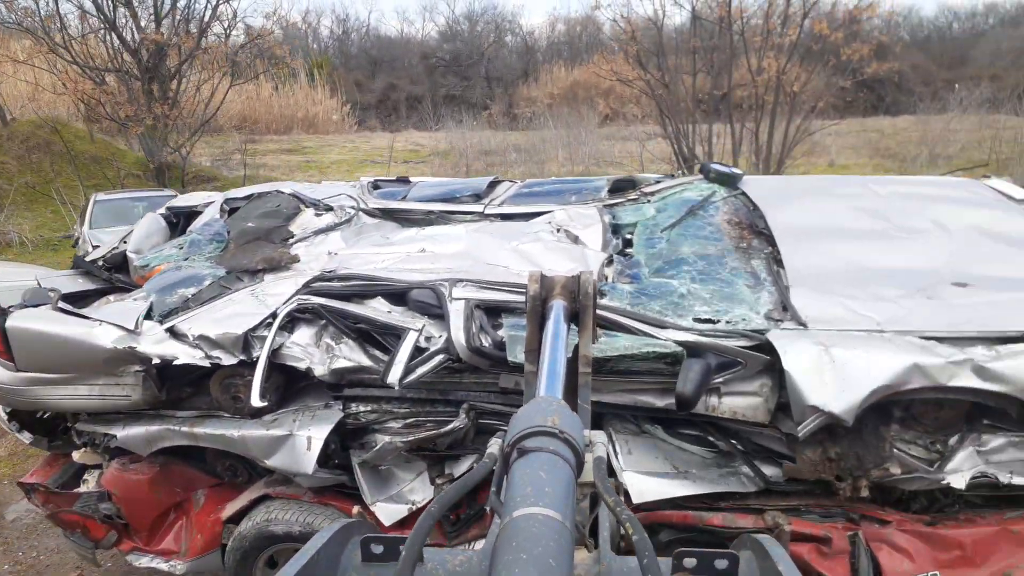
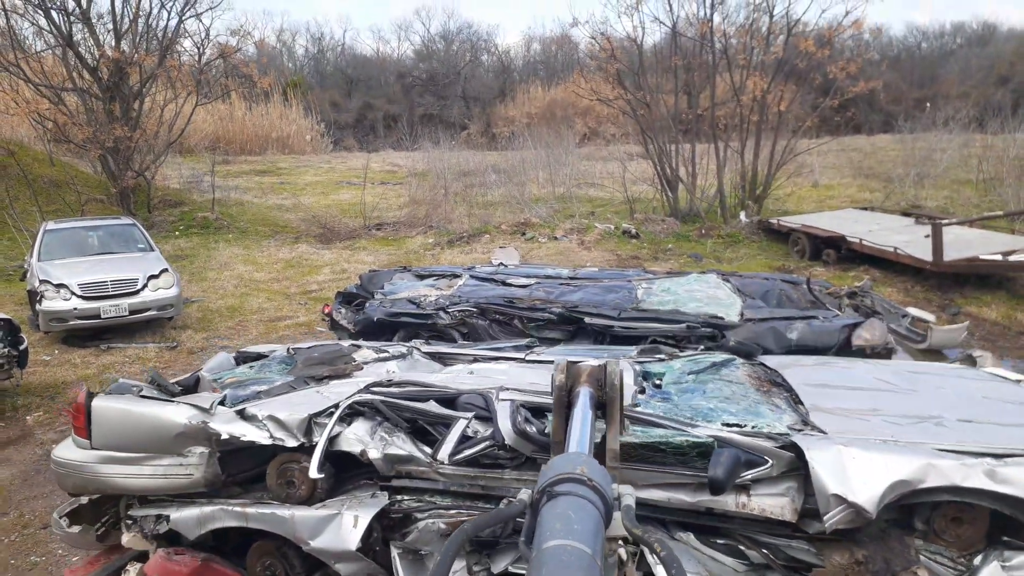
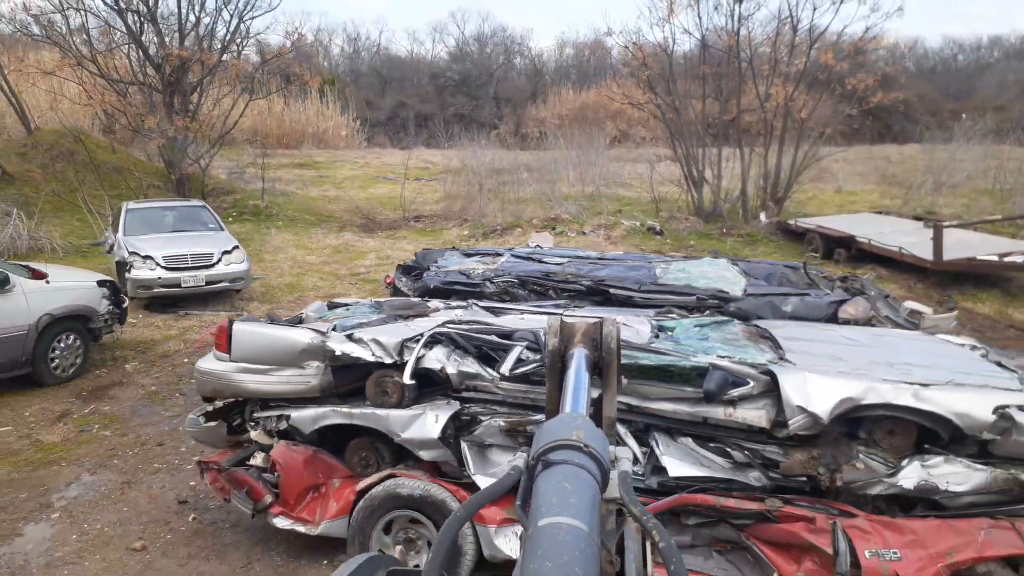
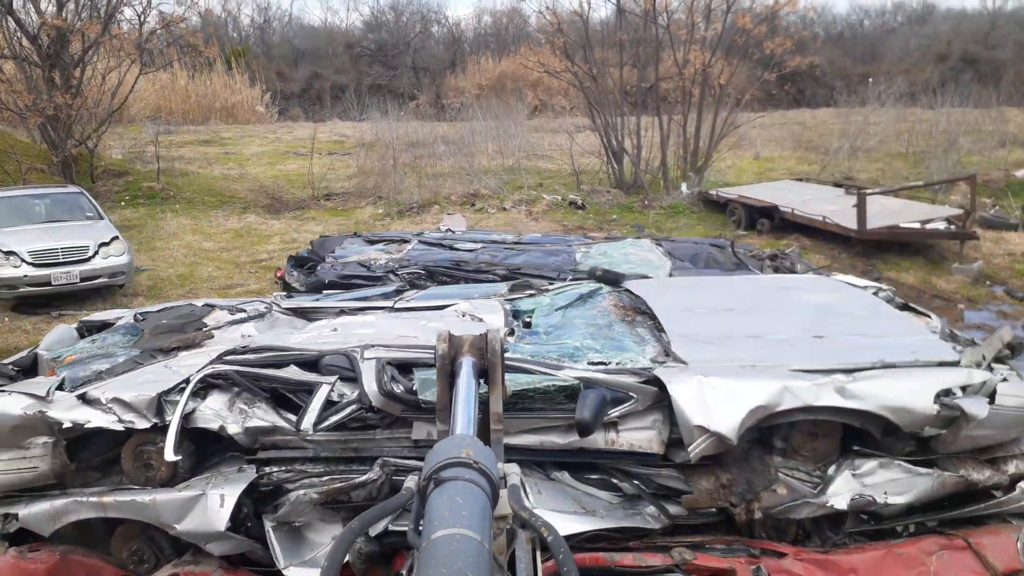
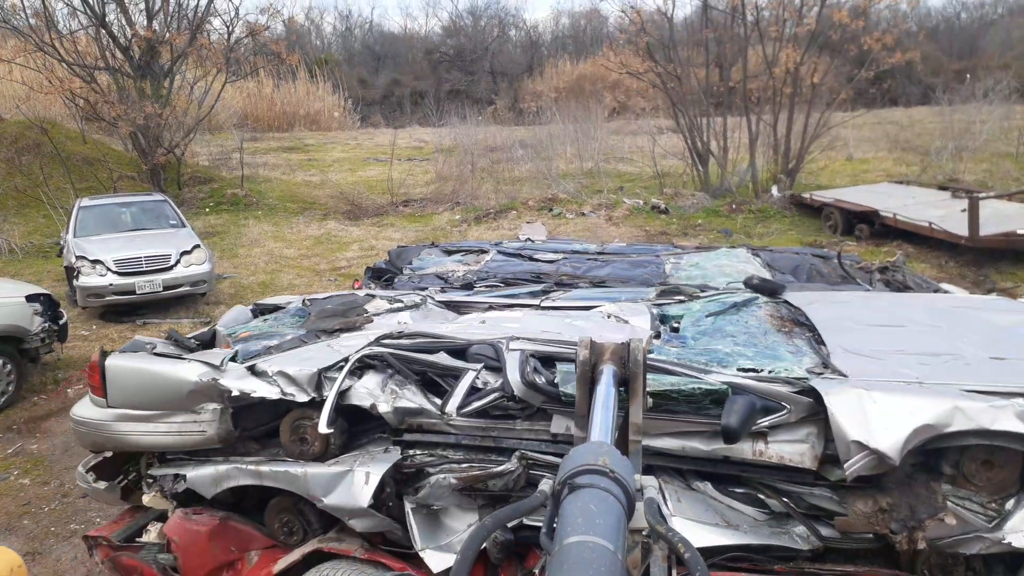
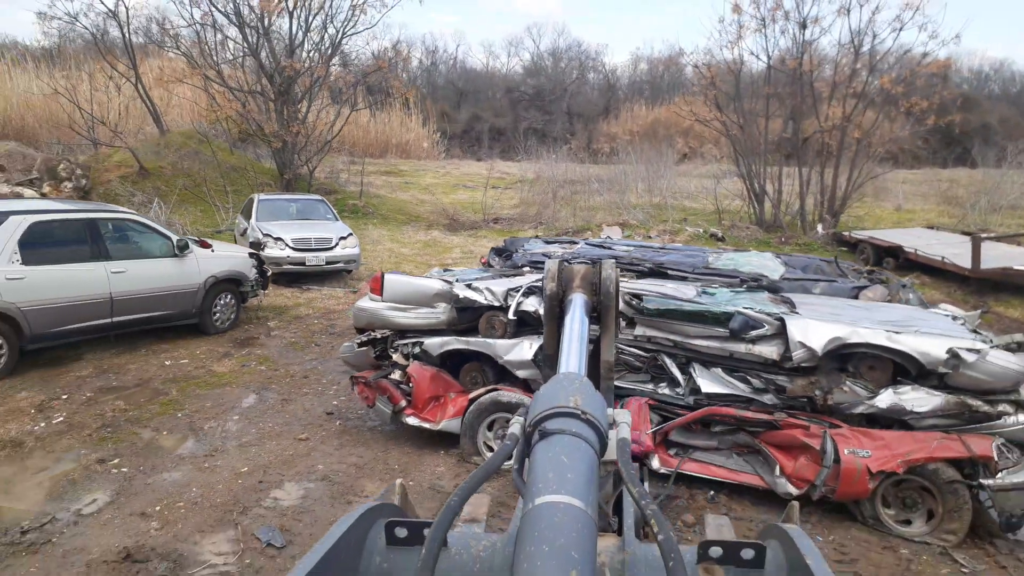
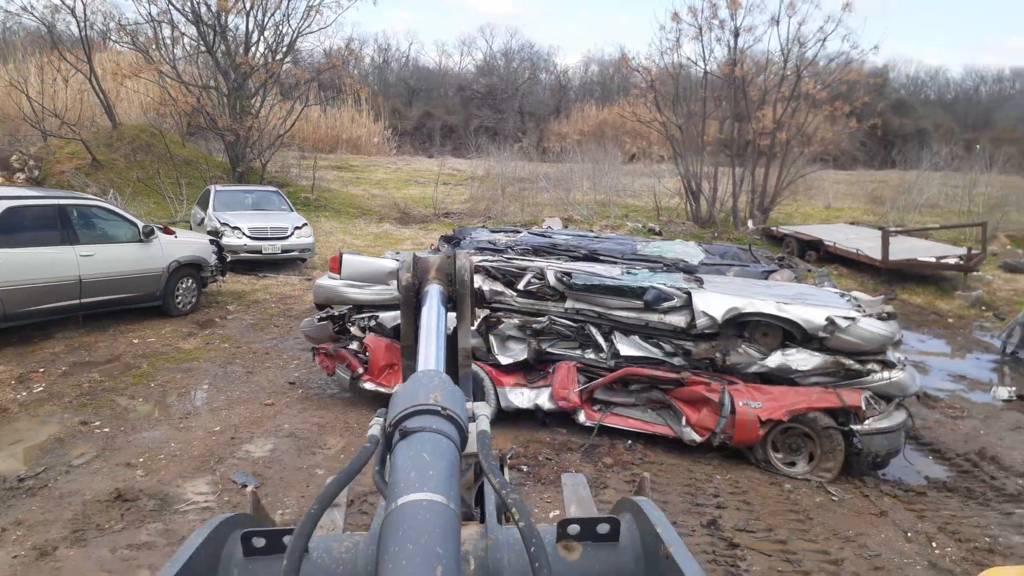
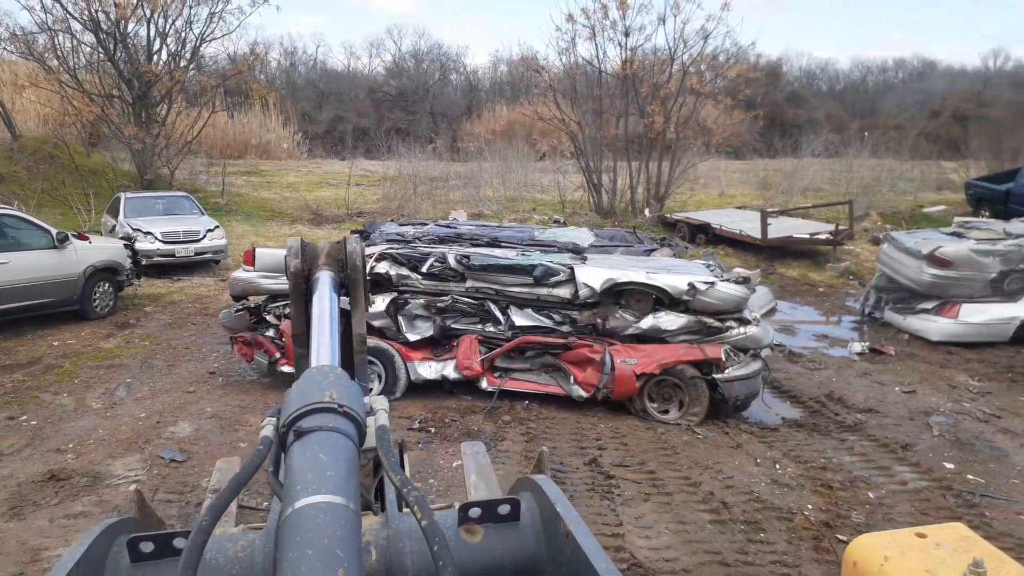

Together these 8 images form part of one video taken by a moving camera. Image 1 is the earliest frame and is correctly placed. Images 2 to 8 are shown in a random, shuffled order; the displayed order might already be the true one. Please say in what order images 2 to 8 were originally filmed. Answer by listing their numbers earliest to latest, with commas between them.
4, 5, 2, 3, 6, 7, 8
